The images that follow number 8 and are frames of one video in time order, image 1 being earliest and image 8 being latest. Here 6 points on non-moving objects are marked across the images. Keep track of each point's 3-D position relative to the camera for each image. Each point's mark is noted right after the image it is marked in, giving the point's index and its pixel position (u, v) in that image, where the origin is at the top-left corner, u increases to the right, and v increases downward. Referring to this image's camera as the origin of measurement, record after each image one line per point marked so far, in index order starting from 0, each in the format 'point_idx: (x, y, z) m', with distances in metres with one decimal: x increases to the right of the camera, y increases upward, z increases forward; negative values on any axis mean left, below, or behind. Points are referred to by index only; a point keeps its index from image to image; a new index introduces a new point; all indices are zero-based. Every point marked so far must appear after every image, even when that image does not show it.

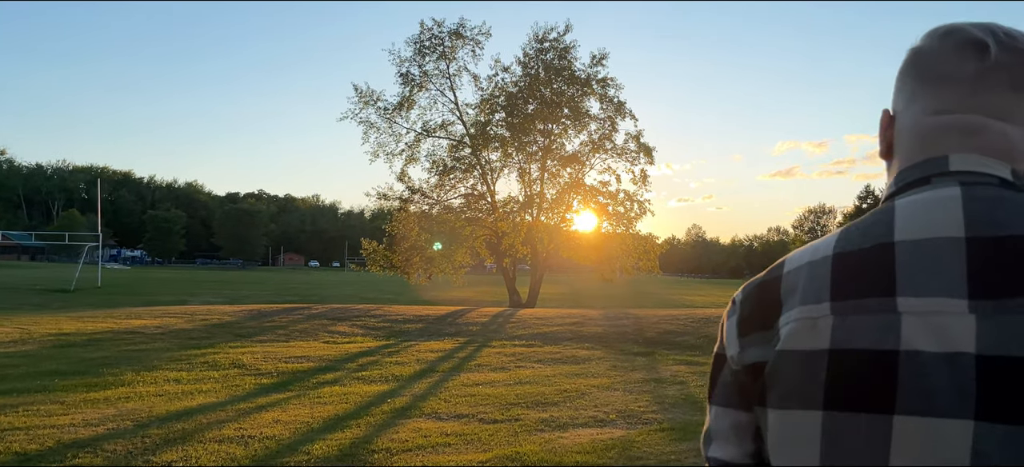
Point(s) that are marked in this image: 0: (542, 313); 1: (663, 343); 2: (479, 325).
0: (+0.8, -2.1, +19.2) m
1: (+3.0, -2.2, +14.4) m
2: (-0.7, -2.1, +16.6) m
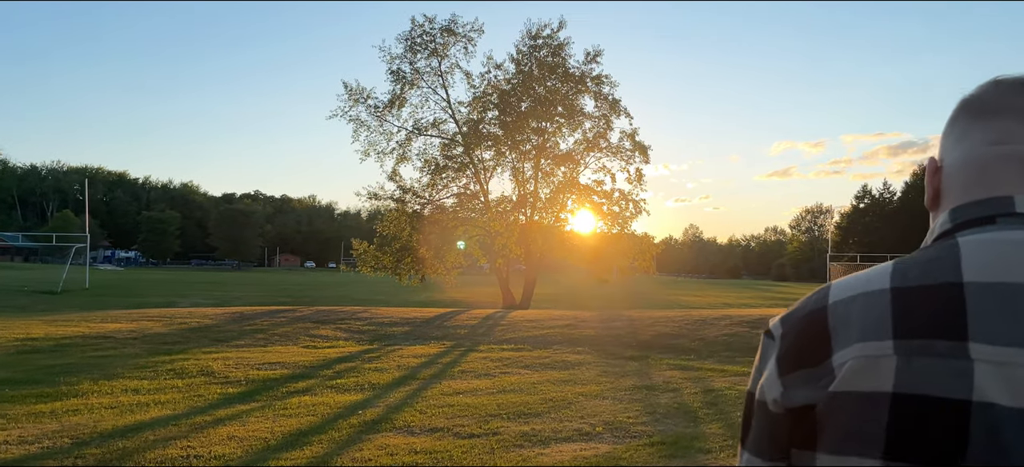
0: (+0.5, -2.1, +18.7) m
1: (+2.7, -2.1, +13.9) m
2: (-1.0, -2.0, +16.0) m
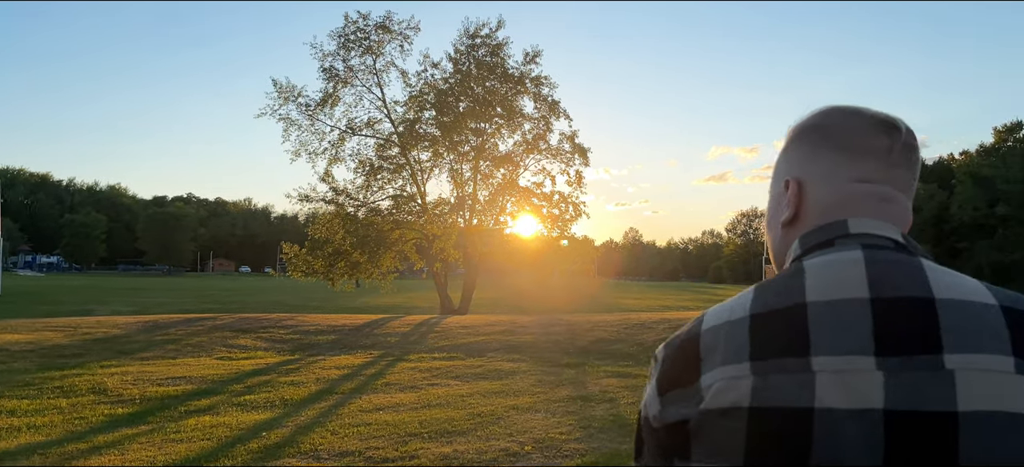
0: (-1.1, -2.2, +18.0) m
1: (+1.5, -2.2, +13.4) m
2: (-2.4, -2.1, +15.2) m
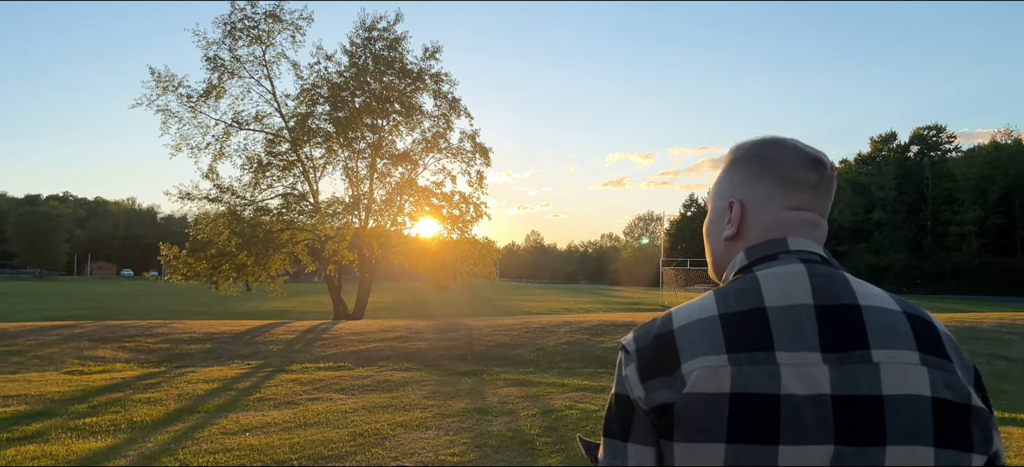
0: (-3.5, -2.2, +17.0) m
1: (-0.3, -2.2, +12.7) m
2: (-4.4, -2.1, +14.0) m
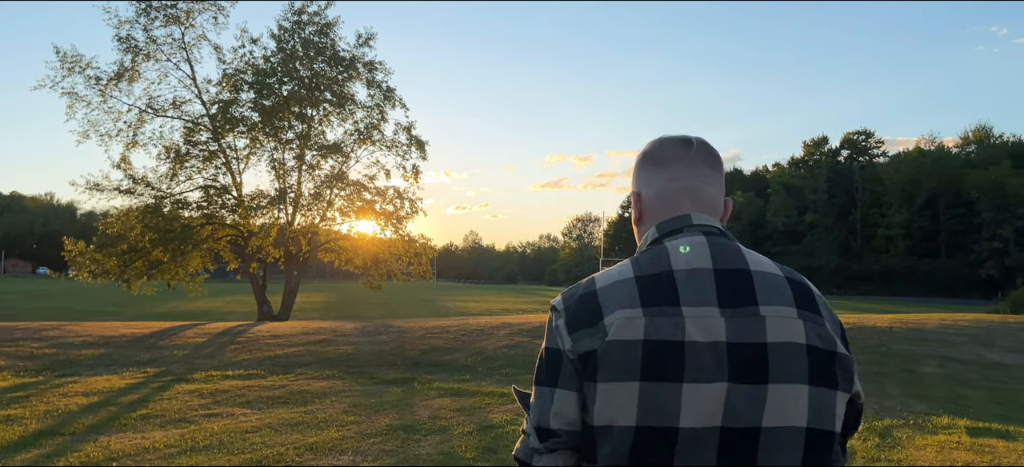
0: (-4.8, -2.0, +15.5) m
1: (-1.3, -2.1, +11.6) m
2: (-5.5, -1.9, +12.5) m
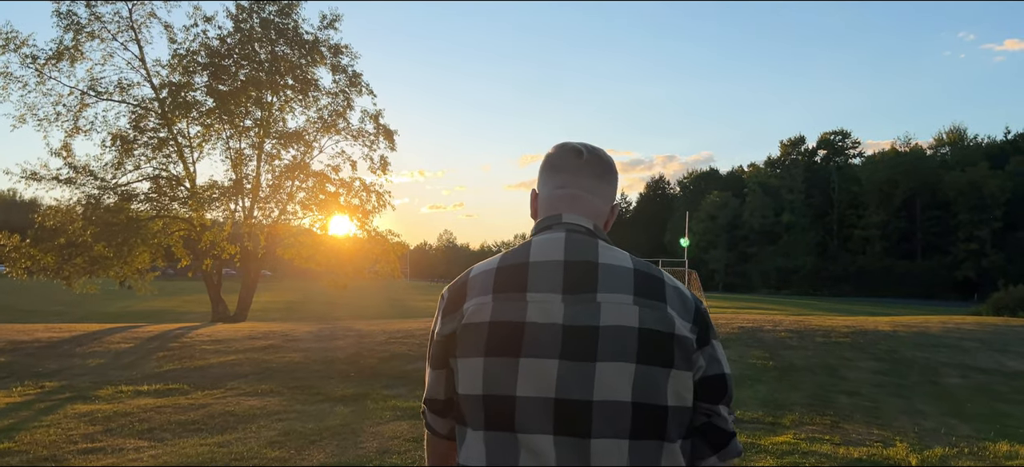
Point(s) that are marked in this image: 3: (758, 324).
0: (-5.3, -1.9, +13.8) m
1: (-1.7, -1.9, +10.0) m
2: (-5.9, -1.8, +10.8) m
3: (+6.2, -2.3, +18.4) m
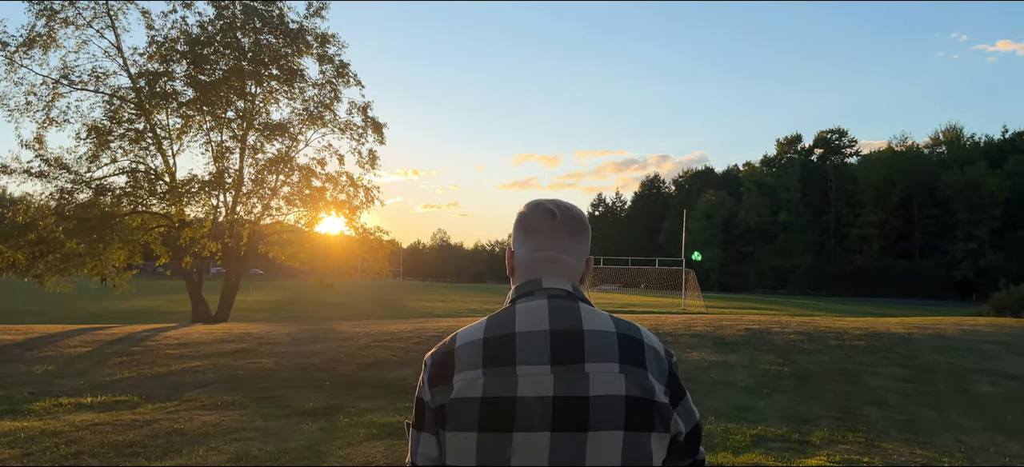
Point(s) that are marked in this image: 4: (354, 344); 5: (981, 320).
0: (-5.5, -1.8, +12.8) m
1: (-1.8, -1.8, +9.0) m
2: (-6.0, -1.7, +9.8) m
3: (+6.0, -2.2, +17.5) m
4: (-2.6, -1.8, +12.2) m
5: (+12.1, -2.2, +19.0) m
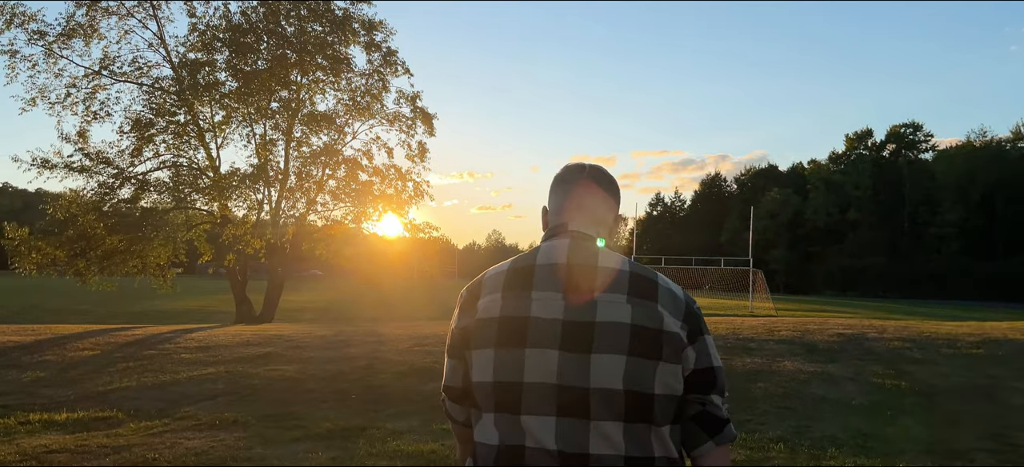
0: (-4.5, -1.6, +11.6) m
1: (-1.2, -1.7, +7.5) m
2: (-5.3, -1.6, +8.6) m
3: (+7.2, -2.0, +15.5) m
4: (-1.7, -1.7, +10.8) m
5: (+13.4, -2.1, +16.4) m
